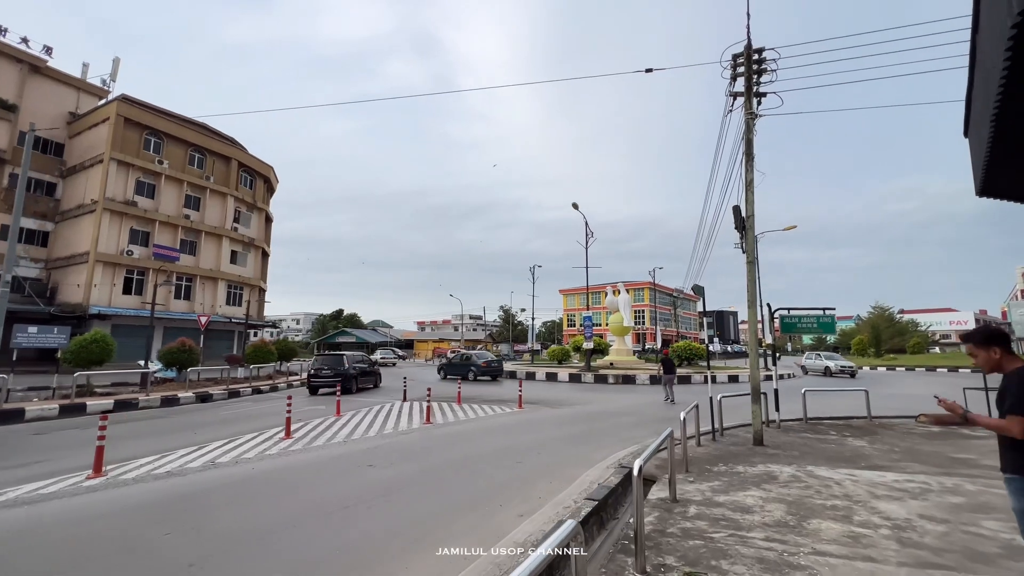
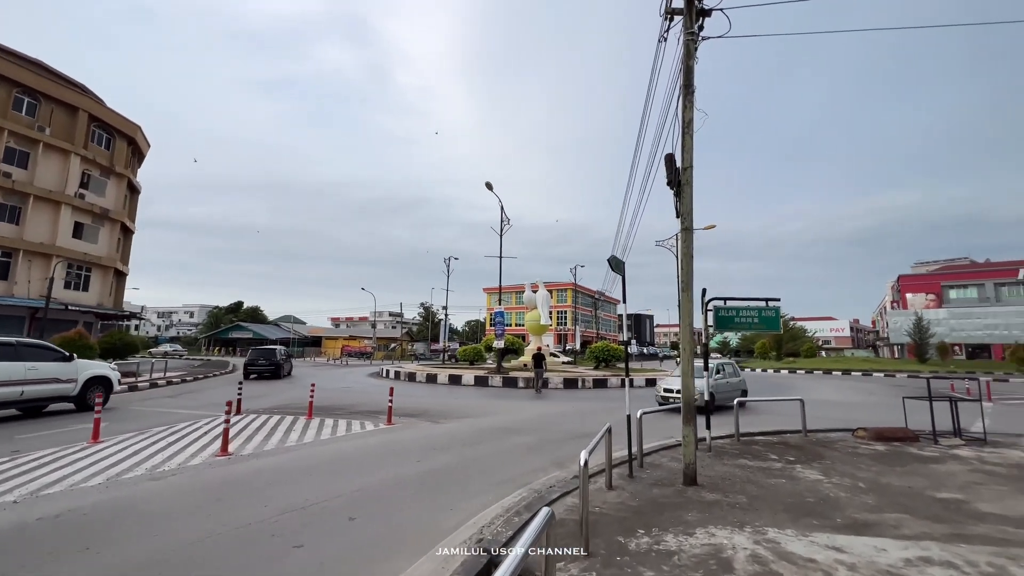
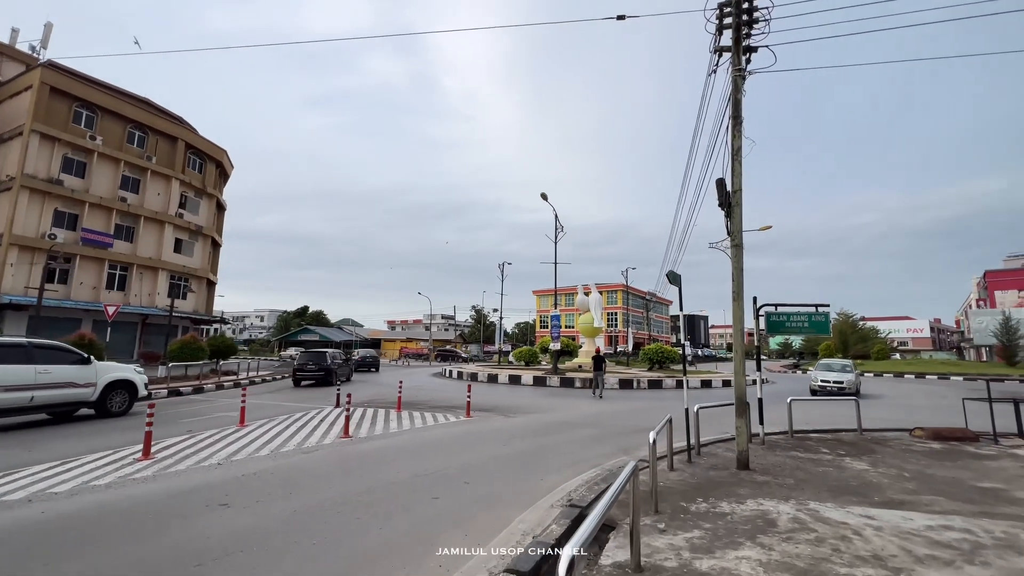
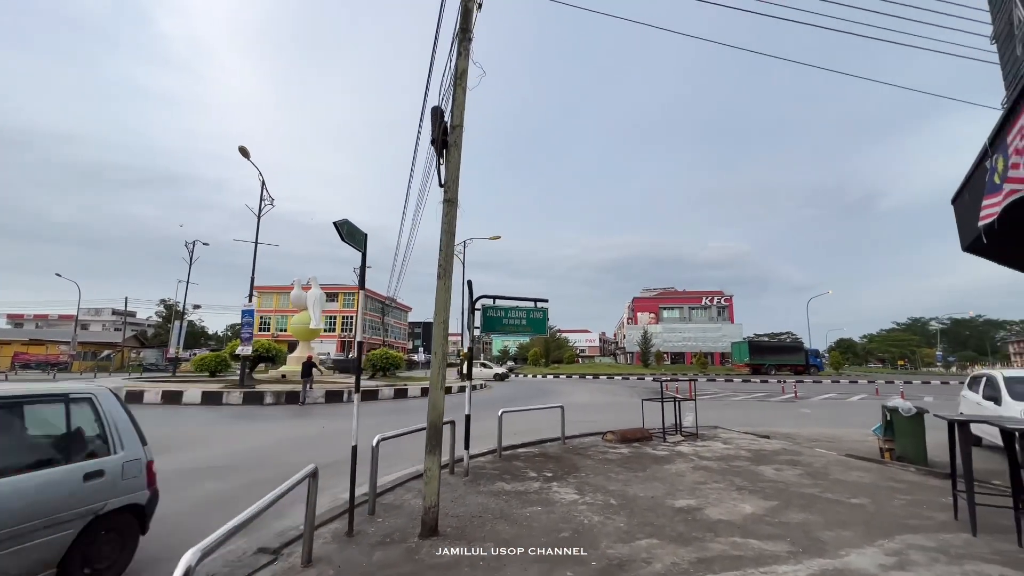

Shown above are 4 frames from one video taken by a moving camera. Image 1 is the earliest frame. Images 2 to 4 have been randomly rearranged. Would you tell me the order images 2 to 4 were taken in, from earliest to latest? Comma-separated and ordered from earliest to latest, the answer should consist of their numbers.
3, 2, 4
